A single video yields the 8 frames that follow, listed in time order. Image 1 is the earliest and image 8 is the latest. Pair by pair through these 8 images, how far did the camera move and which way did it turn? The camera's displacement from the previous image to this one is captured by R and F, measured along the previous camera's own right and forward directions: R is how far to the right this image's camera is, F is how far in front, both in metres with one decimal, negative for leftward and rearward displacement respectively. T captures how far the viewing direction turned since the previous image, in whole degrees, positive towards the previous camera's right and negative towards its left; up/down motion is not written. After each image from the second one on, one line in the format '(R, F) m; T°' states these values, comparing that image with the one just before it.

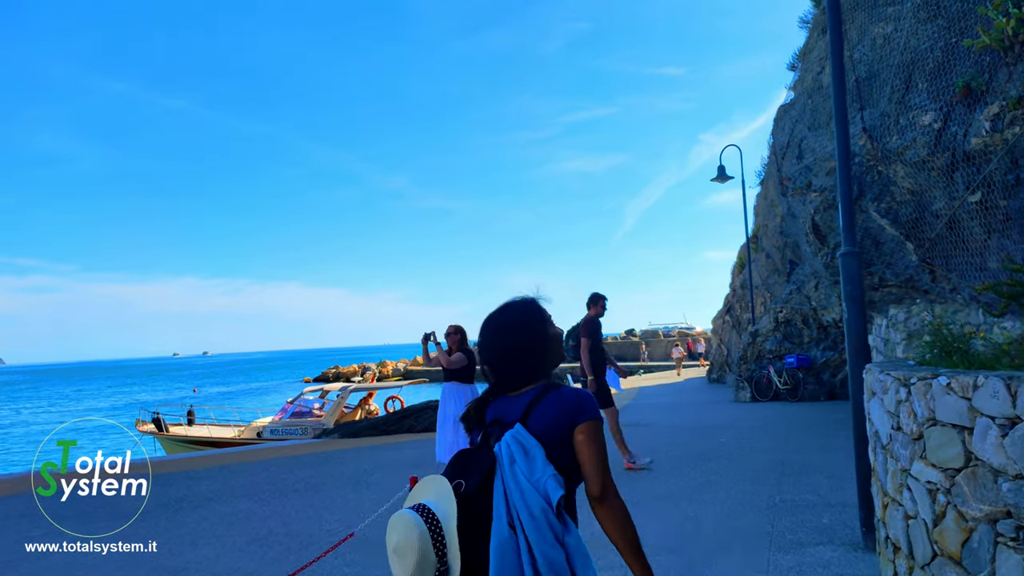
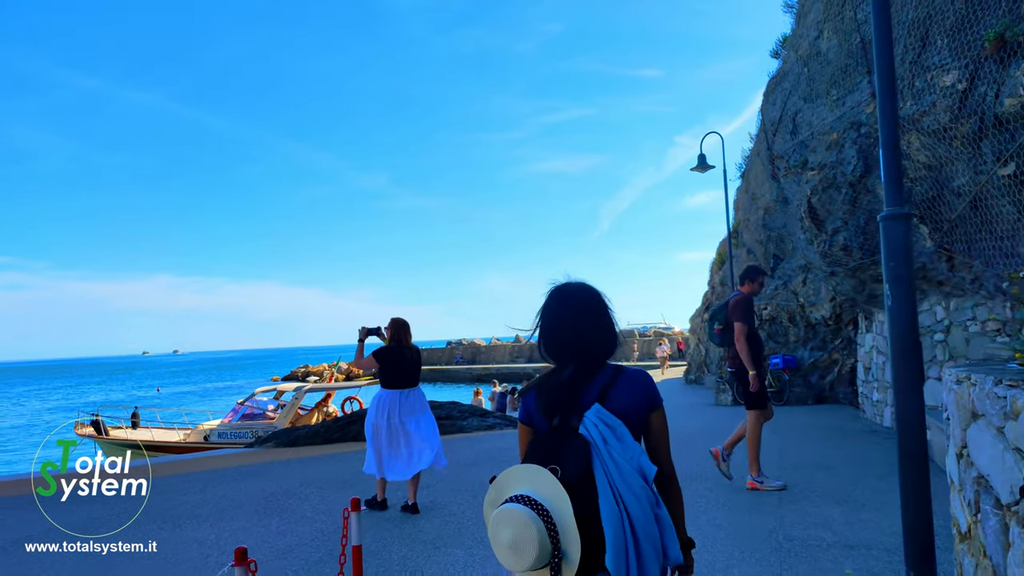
(+0.2, +1.3) m; +2°
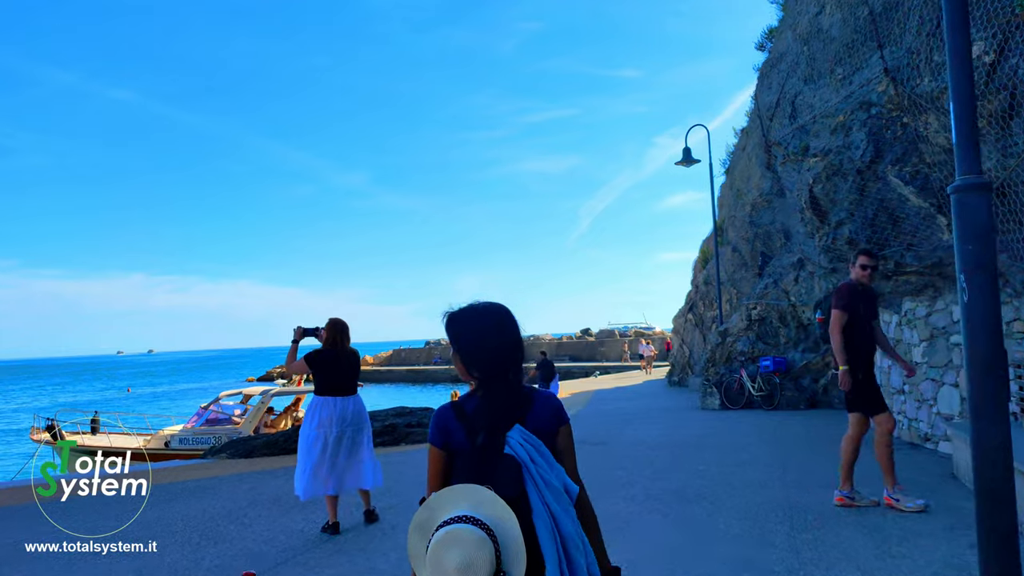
(0.0, +0.8) m; +1°
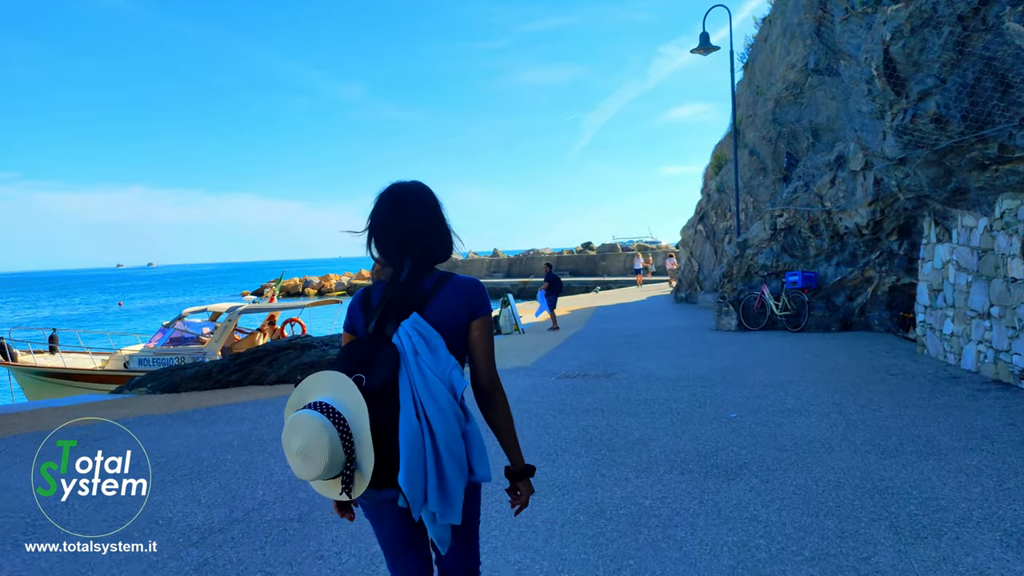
(+0.2, +1.9) m; 0°
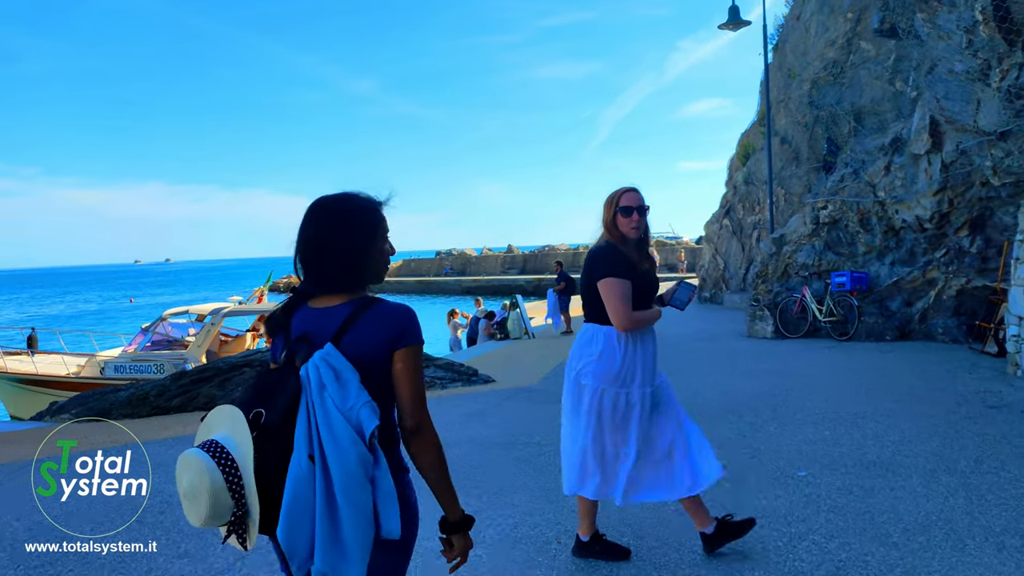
(+0.1, +1.5) m; -1°
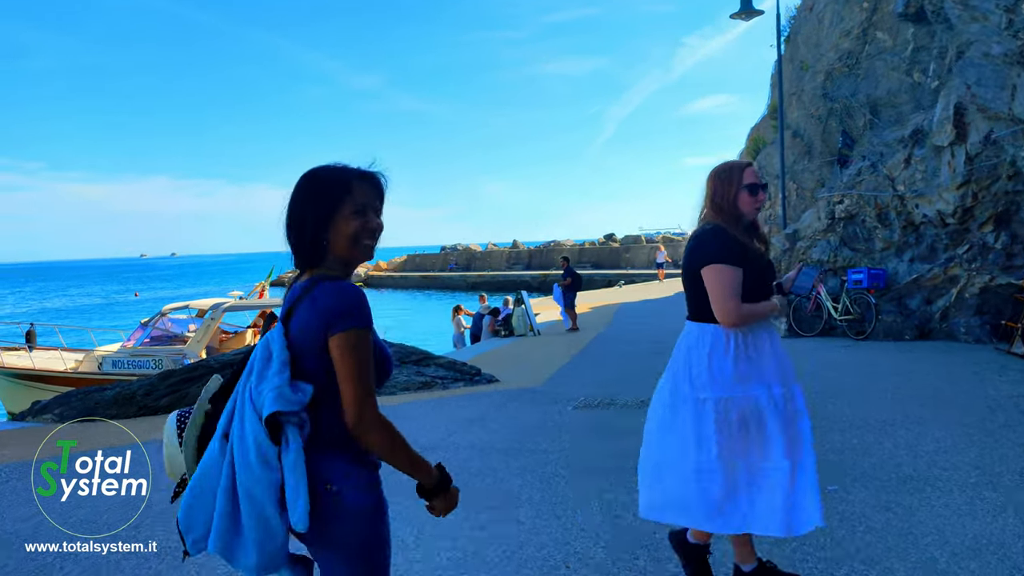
(0.0, +0.3) m; 0°
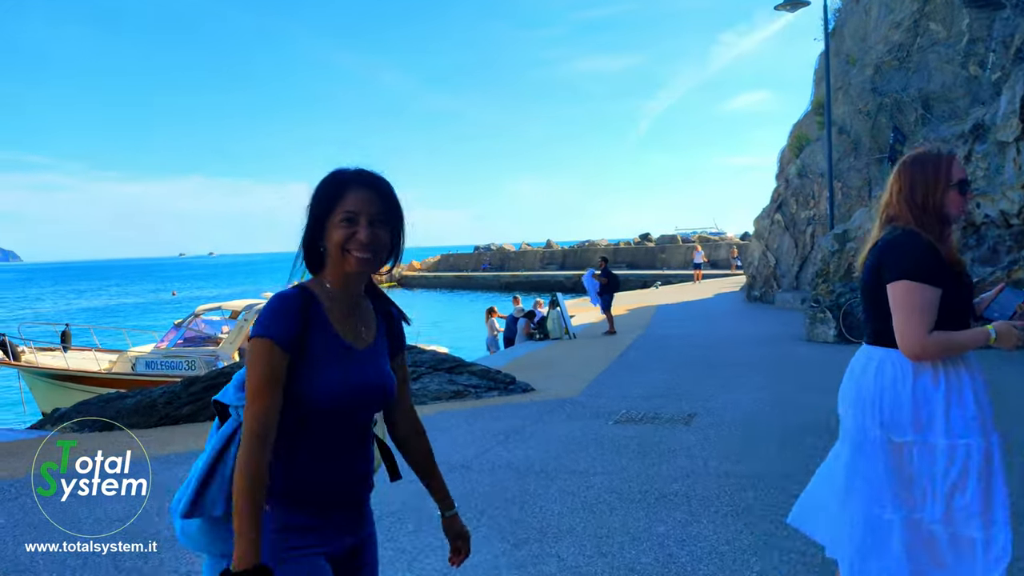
(0.0, +0.4) m; -2°
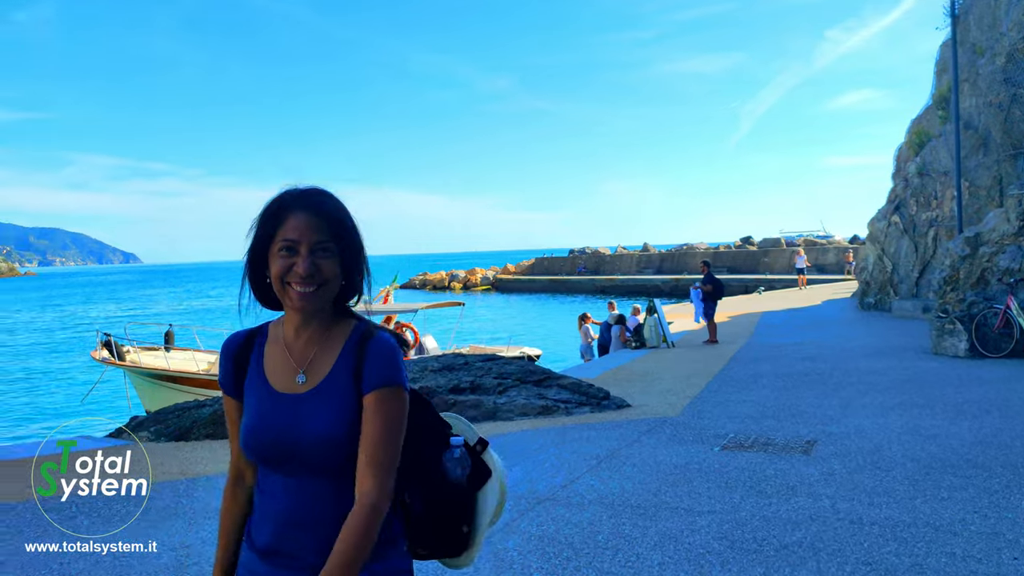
(0.0, +0.5) m; -6°
